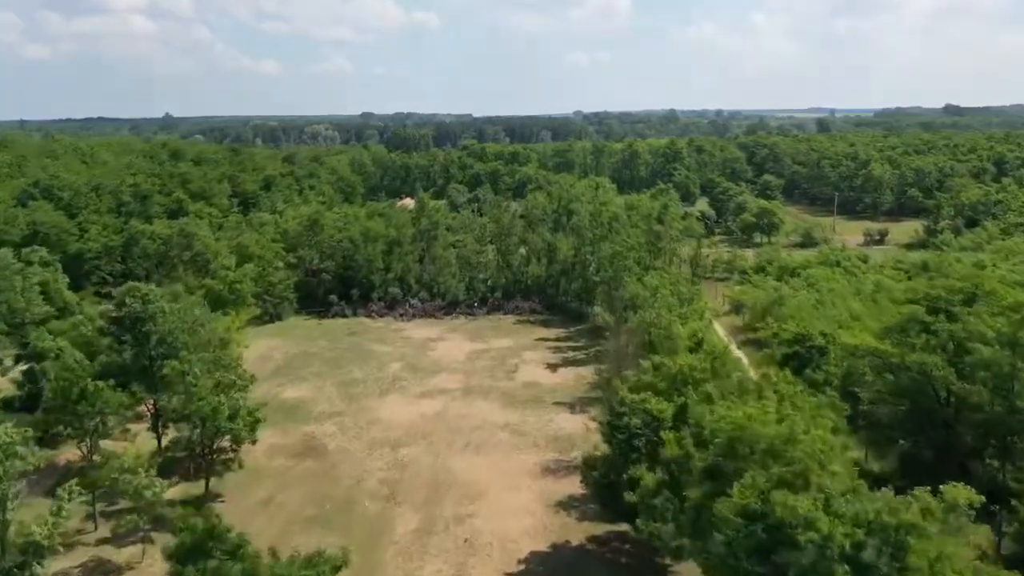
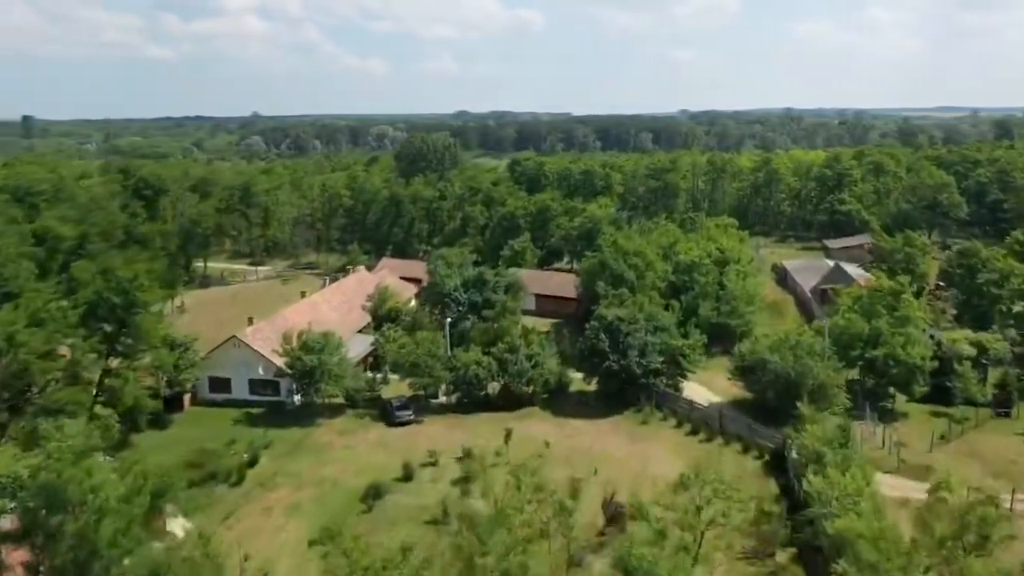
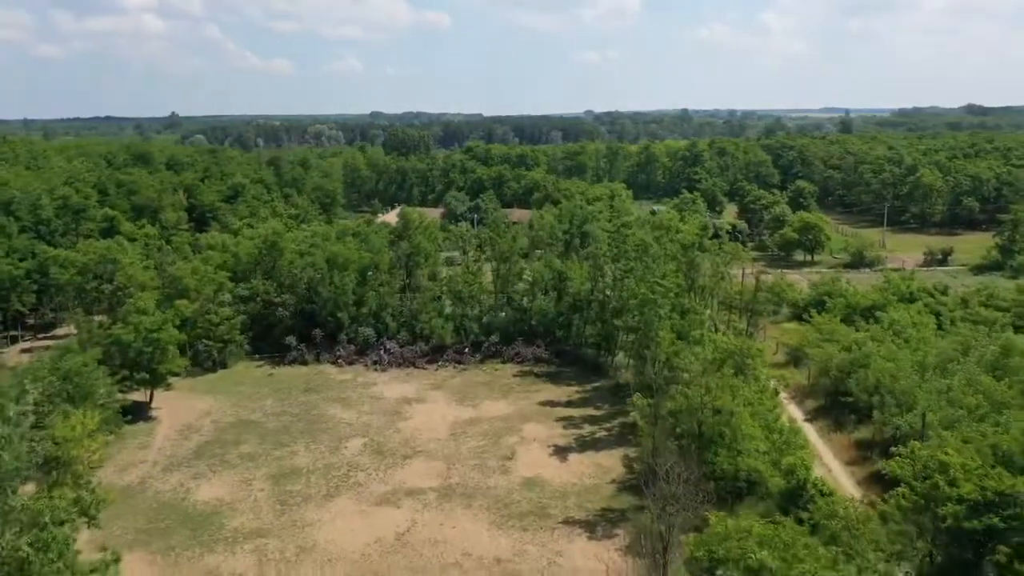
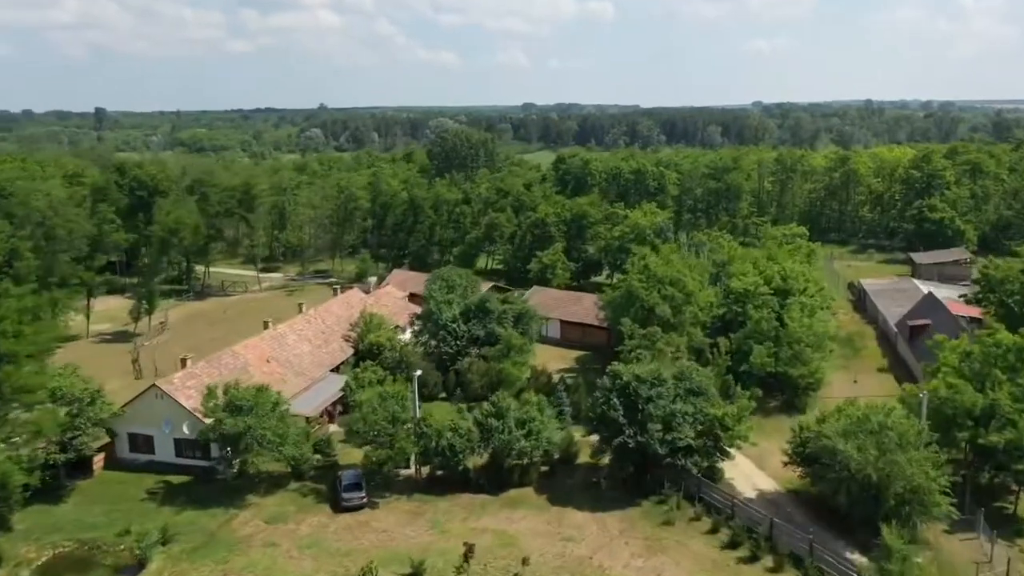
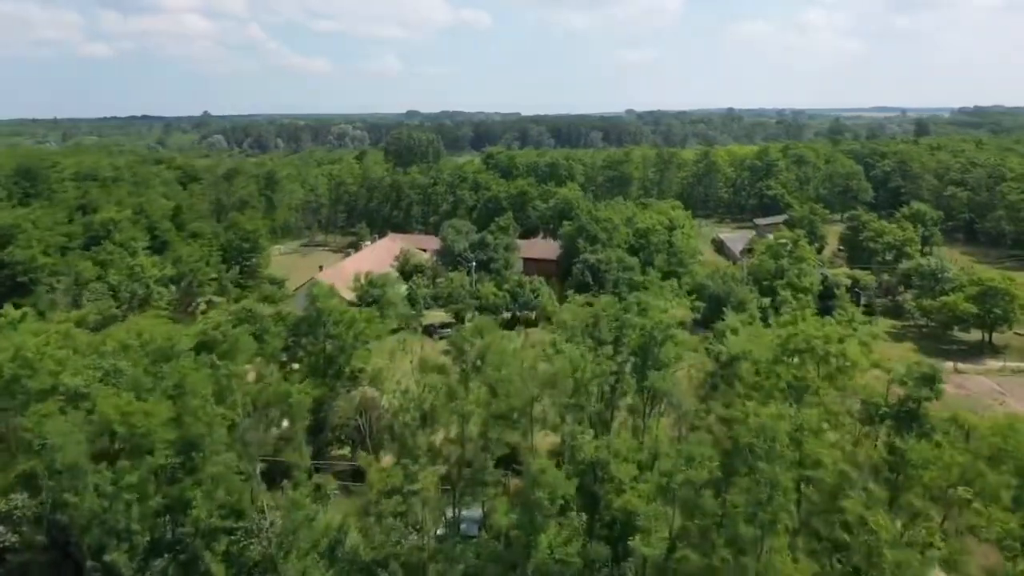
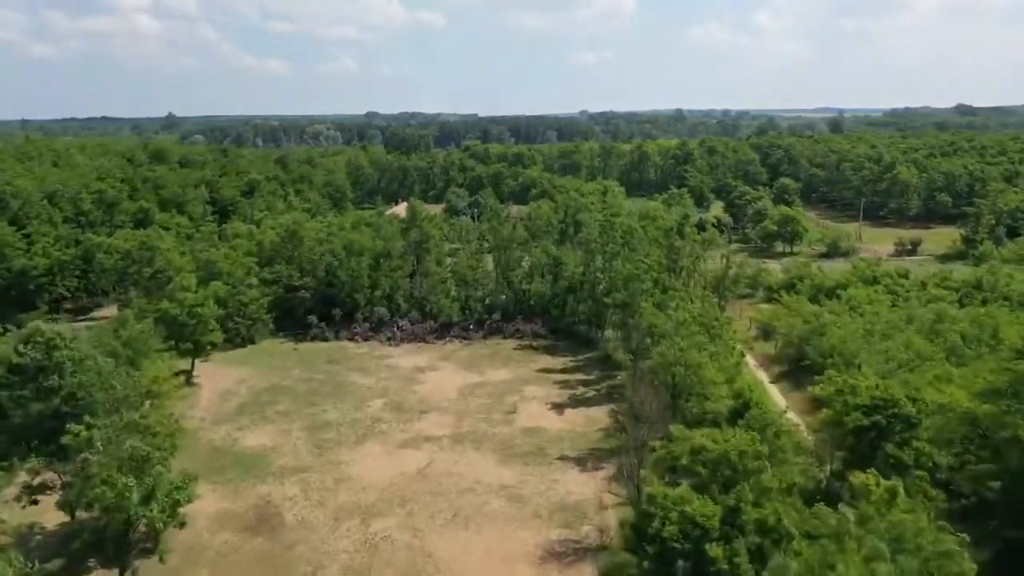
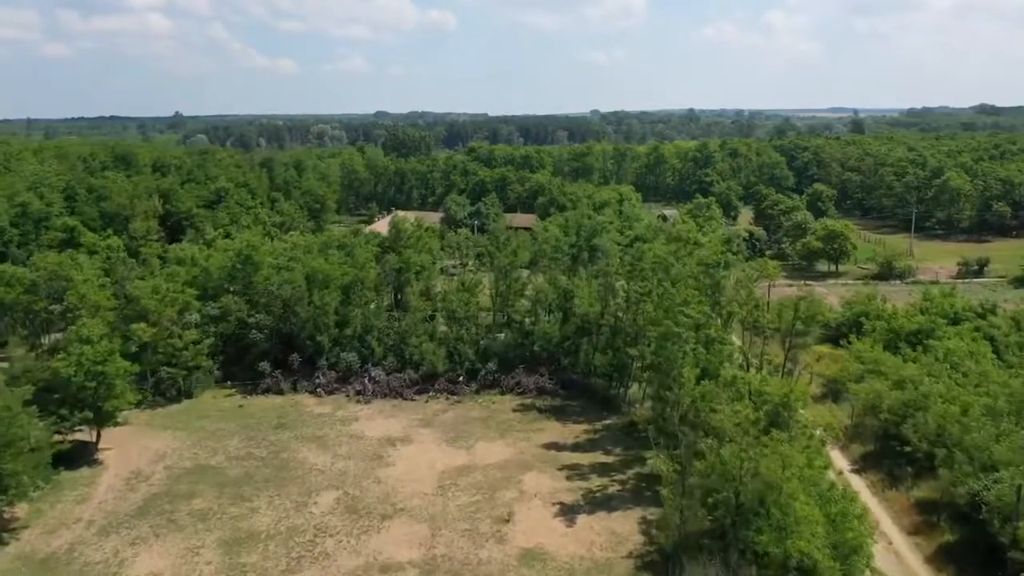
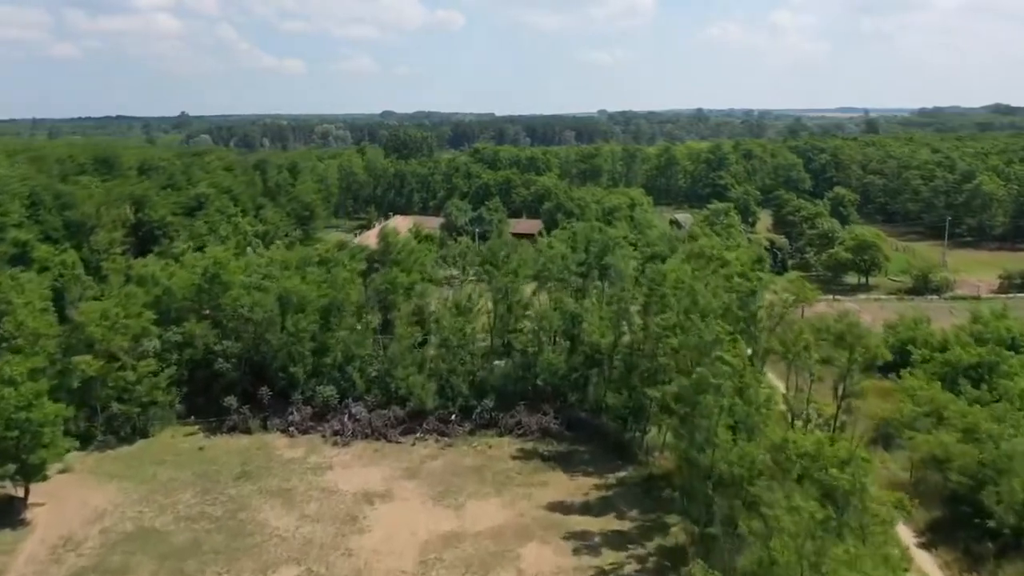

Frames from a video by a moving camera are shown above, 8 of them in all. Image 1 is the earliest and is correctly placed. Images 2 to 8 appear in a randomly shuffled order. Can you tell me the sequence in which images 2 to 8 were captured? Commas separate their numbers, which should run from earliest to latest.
6, 3, 7, 8, 5, 2, 4
